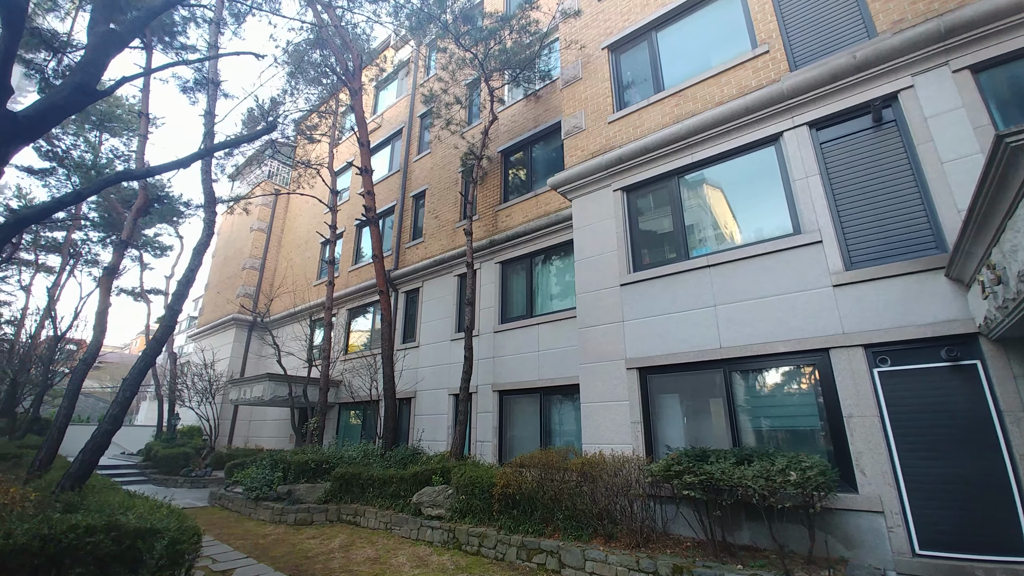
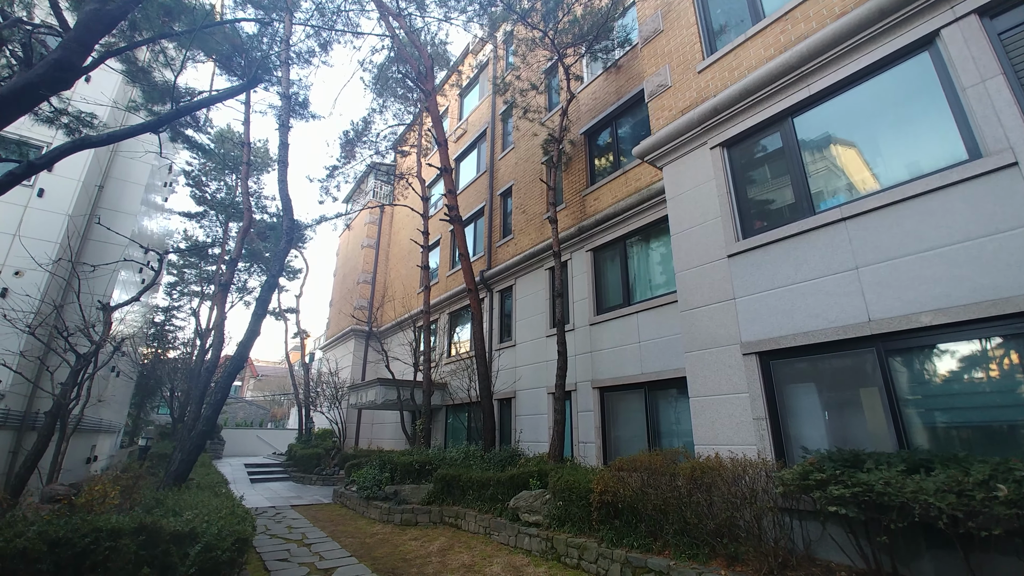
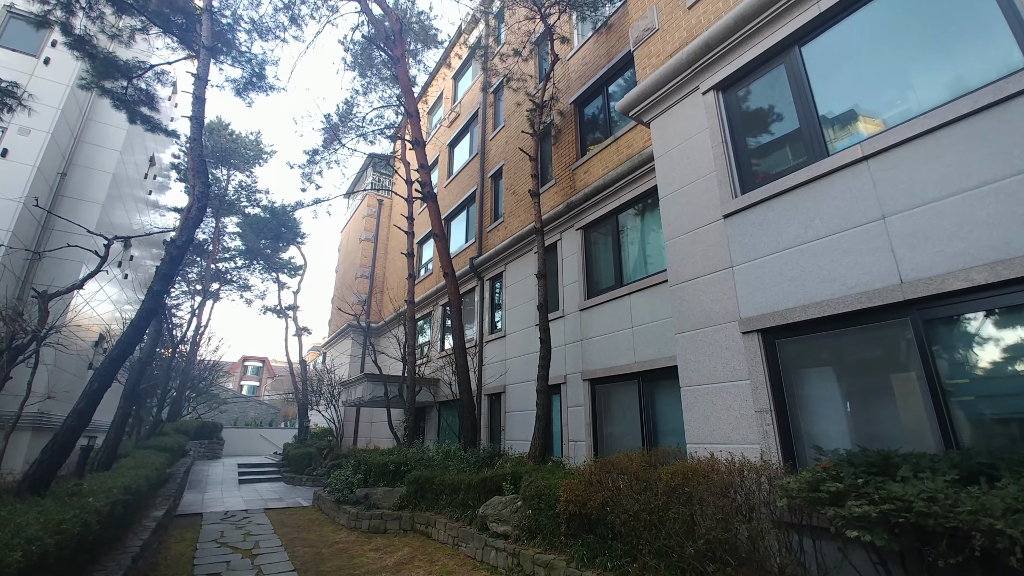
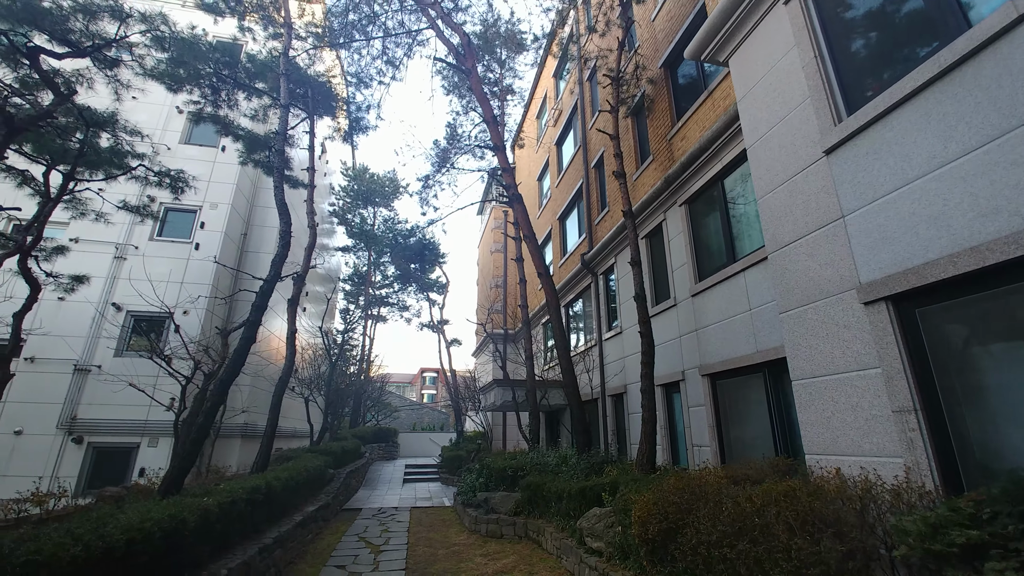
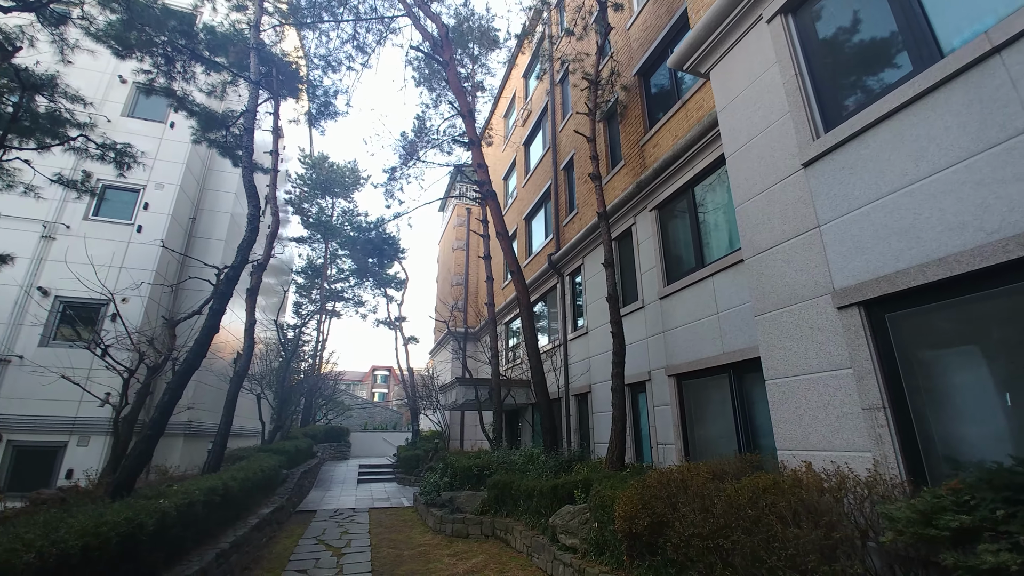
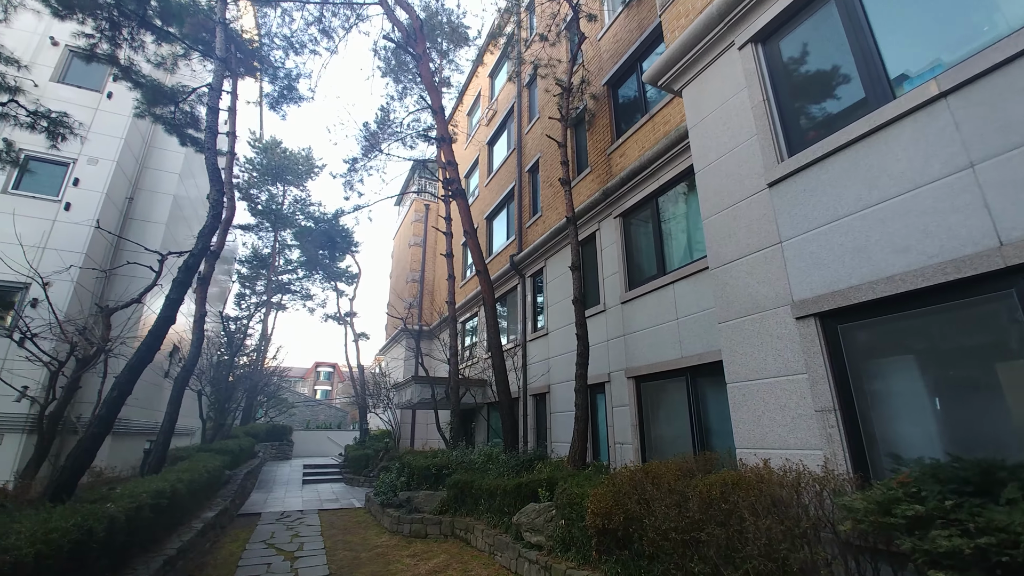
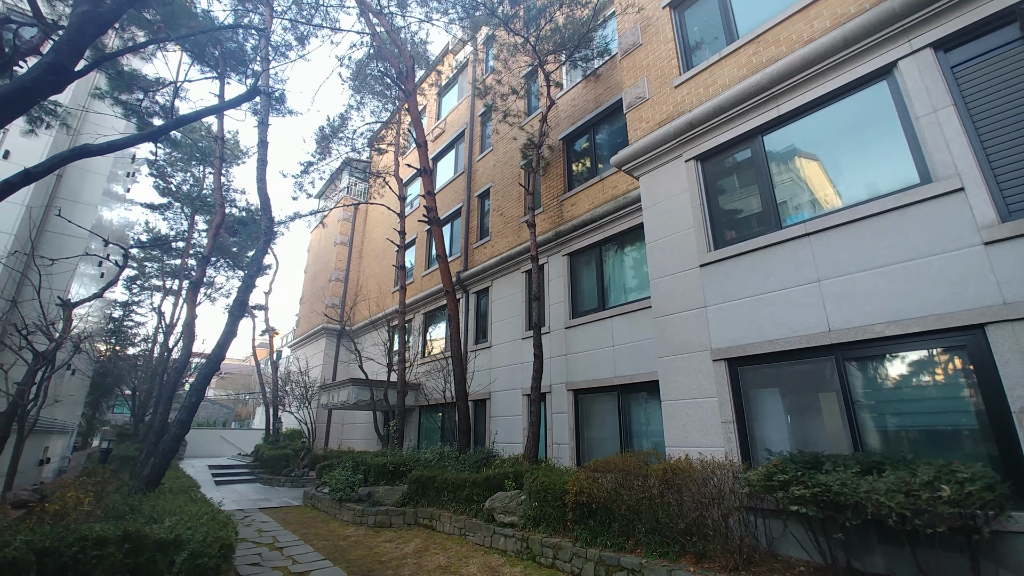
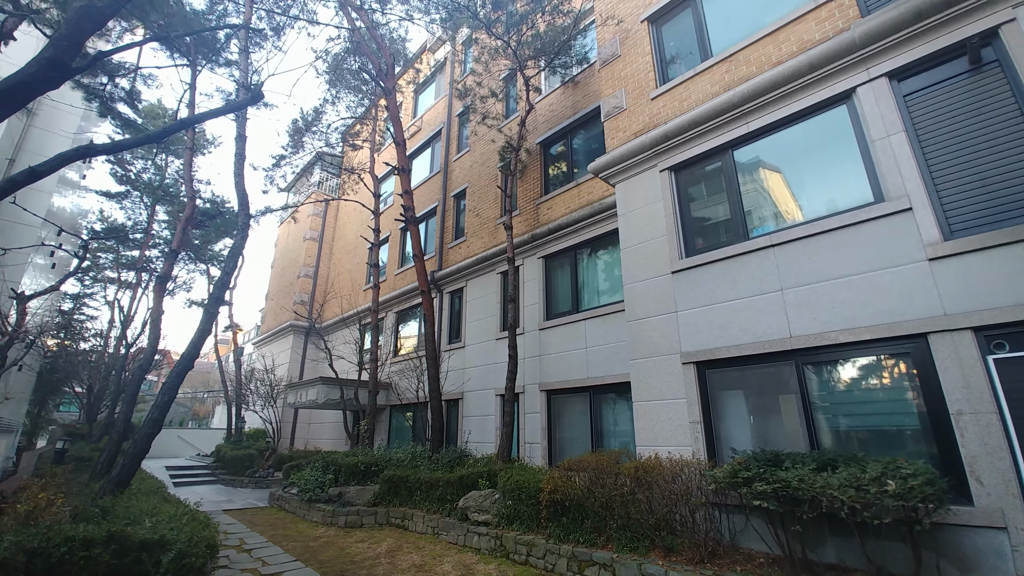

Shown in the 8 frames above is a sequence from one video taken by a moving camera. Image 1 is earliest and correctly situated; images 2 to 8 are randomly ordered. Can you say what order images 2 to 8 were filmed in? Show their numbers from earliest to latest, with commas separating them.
8, 7, 2, 3, 6, 5, 4
